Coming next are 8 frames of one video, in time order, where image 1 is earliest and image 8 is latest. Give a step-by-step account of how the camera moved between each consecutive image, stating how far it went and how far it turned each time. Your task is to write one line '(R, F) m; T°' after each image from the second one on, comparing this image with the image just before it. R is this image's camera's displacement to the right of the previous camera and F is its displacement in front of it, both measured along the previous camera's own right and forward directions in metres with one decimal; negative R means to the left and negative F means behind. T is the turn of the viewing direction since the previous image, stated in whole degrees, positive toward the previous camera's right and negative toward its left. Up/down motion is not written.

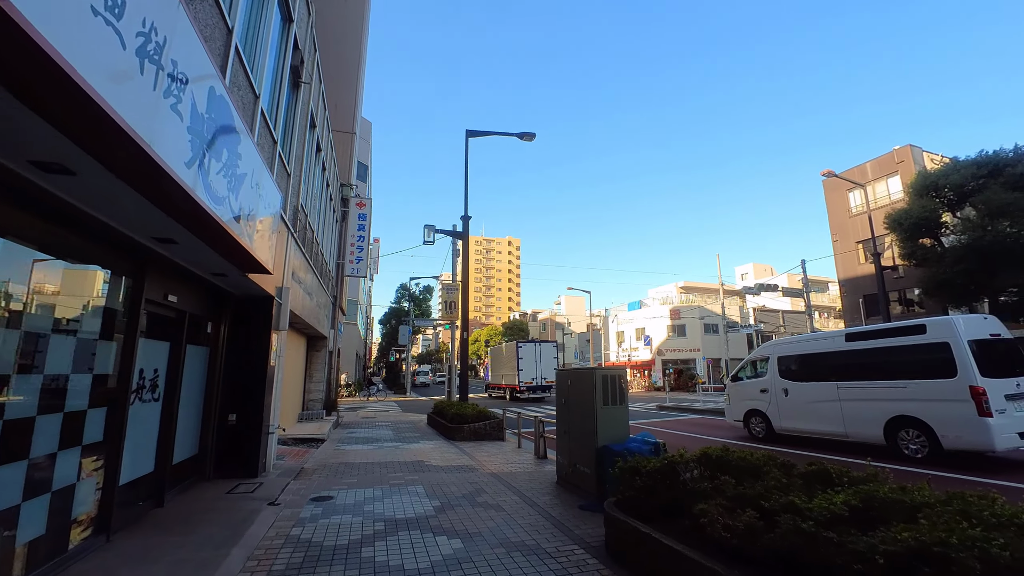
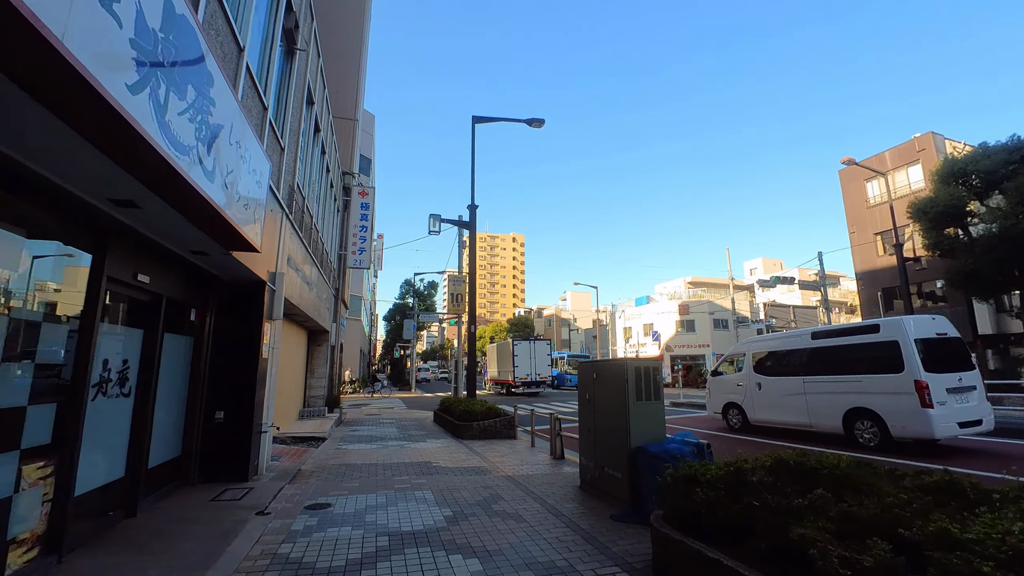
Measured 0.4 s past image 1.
(-0.1, +0.5) m; 0°
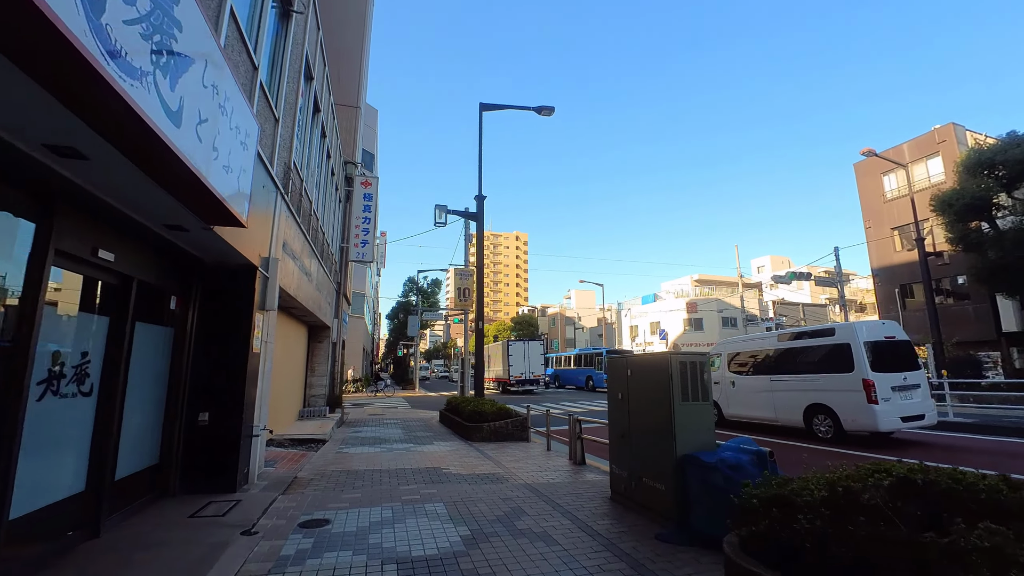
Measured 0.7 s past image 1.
(-0.2, +0.5) m; 0°
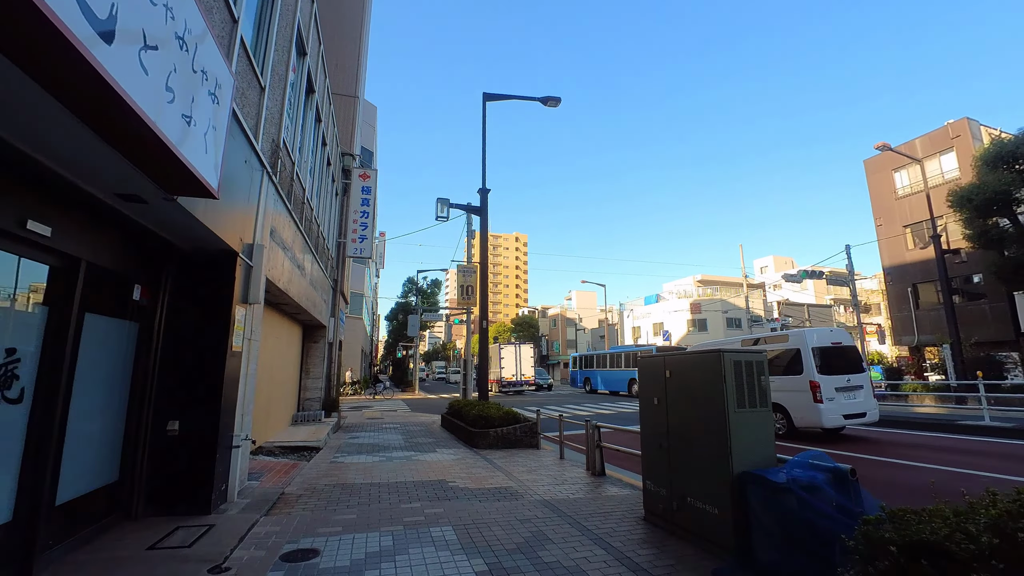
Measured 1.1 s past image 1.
(-0.2, +0.5) m; 0°
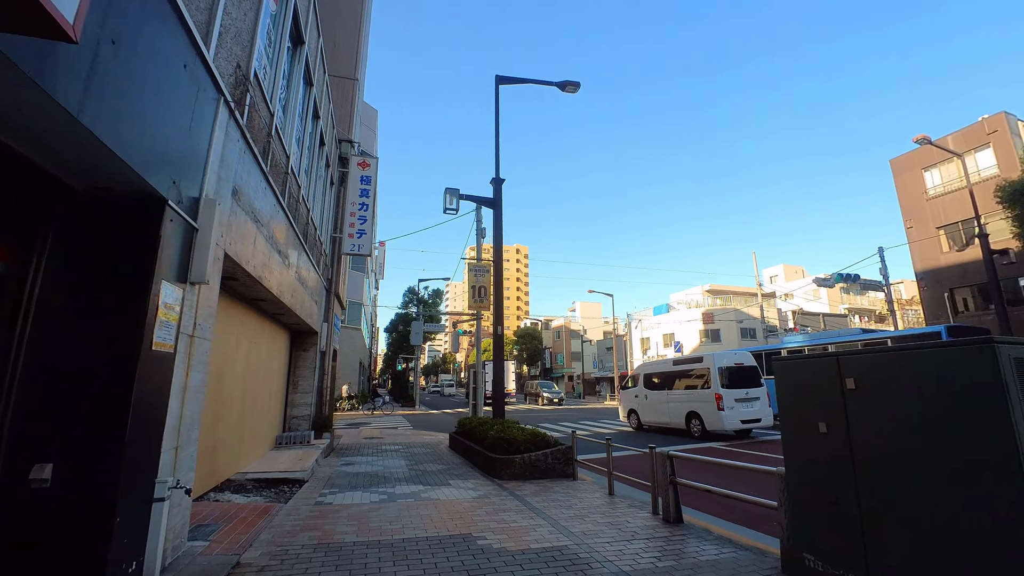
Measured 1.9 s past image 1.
(-0.4, +1.3) m; 0°
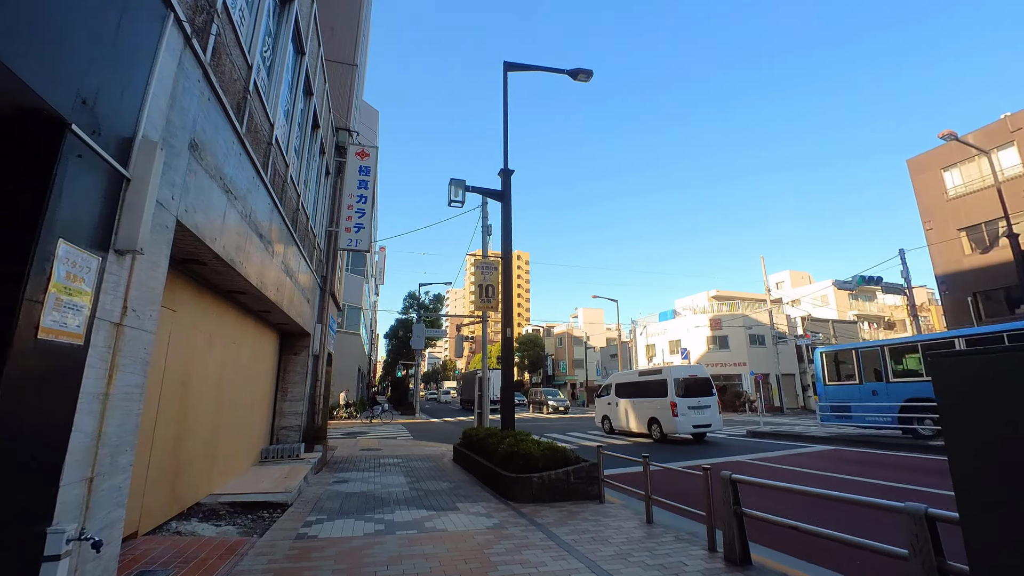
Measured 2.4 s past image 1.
(-0.2, +0.7) m; 0°
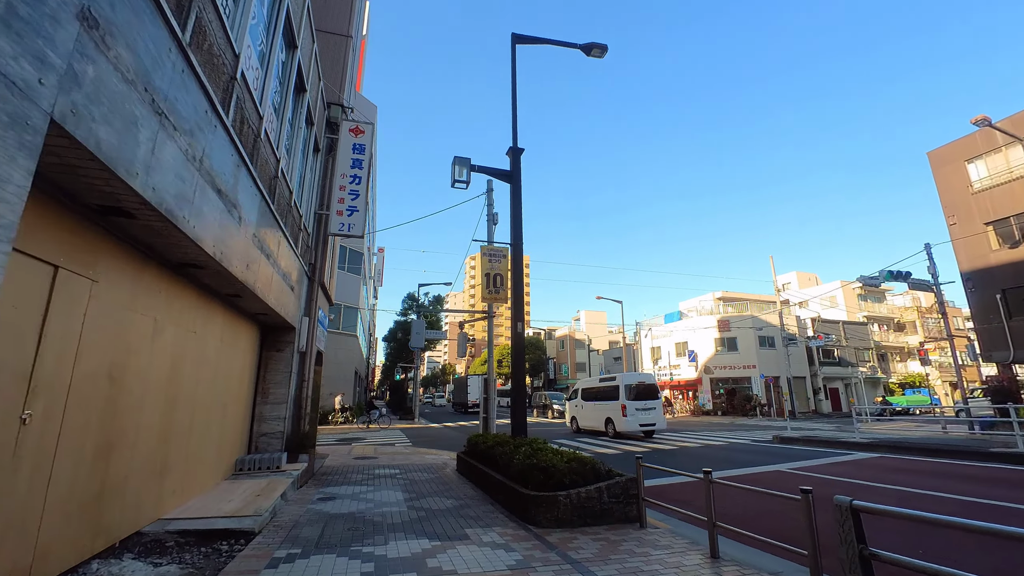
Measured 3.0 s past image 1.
(-0.2, +0.9) m; 0°
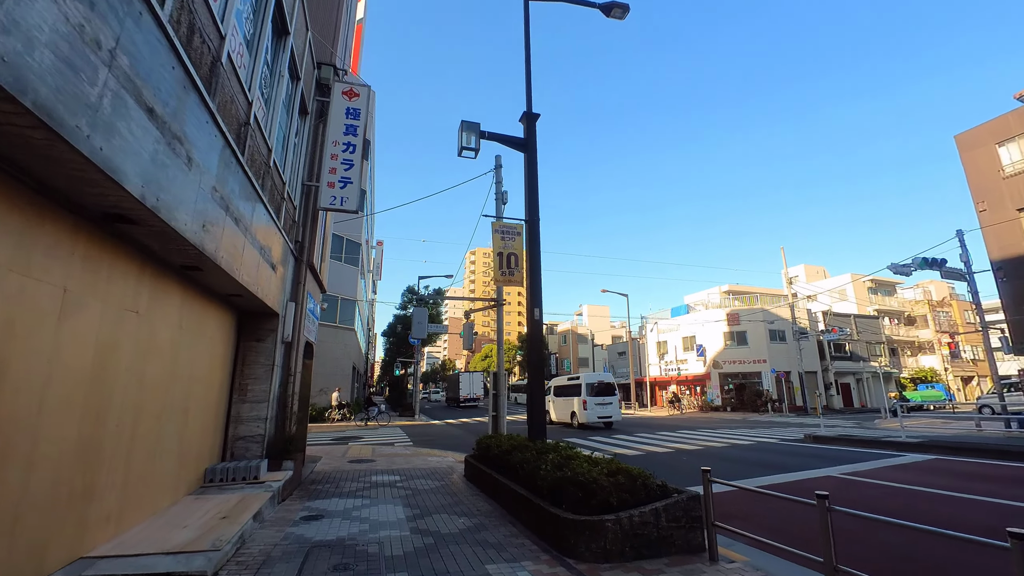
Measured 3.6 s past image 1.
(-0.2, +0.9) m; 0°
